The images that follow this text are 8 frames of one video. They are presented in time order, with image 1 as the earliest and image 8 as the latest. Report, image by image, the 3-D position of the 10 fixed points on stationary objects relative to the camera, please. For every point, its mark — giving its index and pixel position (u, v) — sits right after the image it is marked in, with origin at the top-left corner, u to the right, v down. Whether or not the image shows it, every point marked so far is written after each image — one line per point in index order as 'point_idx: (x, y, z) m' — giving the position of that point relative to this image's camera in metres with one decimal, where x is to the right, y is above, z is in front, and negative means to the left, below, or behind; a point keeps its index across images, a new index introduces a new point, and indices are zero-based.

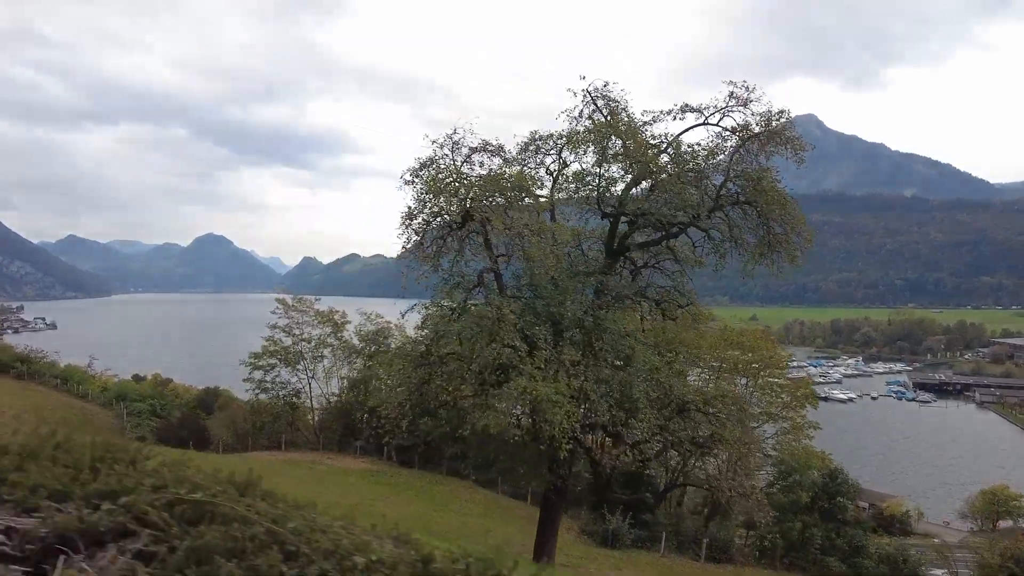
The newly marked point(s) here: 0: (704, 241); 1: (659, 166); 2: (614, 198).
0: (+3.5, +0.8, +10.3) m
1: (+2.6, +1.9, +9.6) m
2: (+1.8, +1.6, +10.2) m
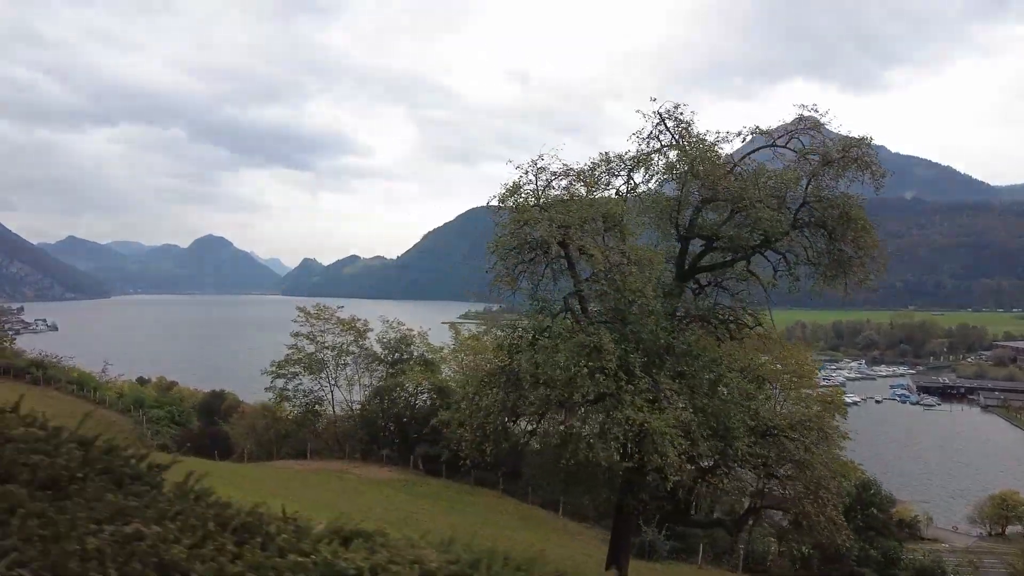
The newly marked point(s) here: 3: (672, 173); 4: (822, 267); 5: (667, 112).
0: (+4.7, +0.4, +10.3) m
1: (+3.8, +1.5, +9.6) m
2: (+3.1, +1.2, +10.2) m
3: (+3.2, +2.2, +11.1) m
4: (+5.2, +0.4, +9.8) m
5: (+3.1, +3.3, +11.1) m
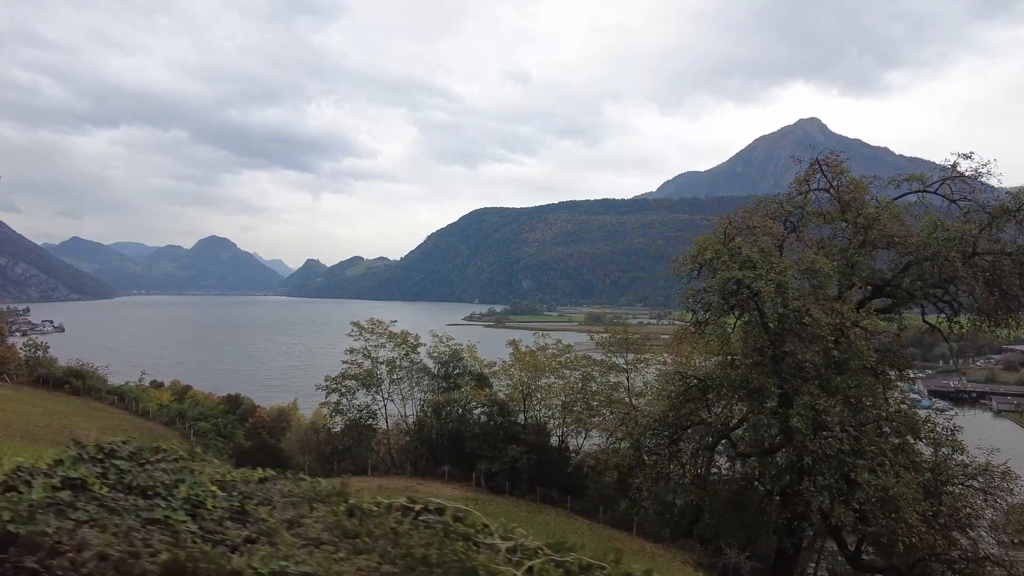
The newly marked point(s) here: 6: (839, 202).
0: (+7.6, -0.4, +10.4) m
1: (+6.7, +0.7, +9.7) m
2: (+6.0, +0.4, +10.3) m
3: (+6.1, +1.3, +11.2) m
4: (+8.1, -0.5, +9.9) m
5: (+6.0, +2.4, +11.2) m
6: (+6.1, +1.6, +10.9) m
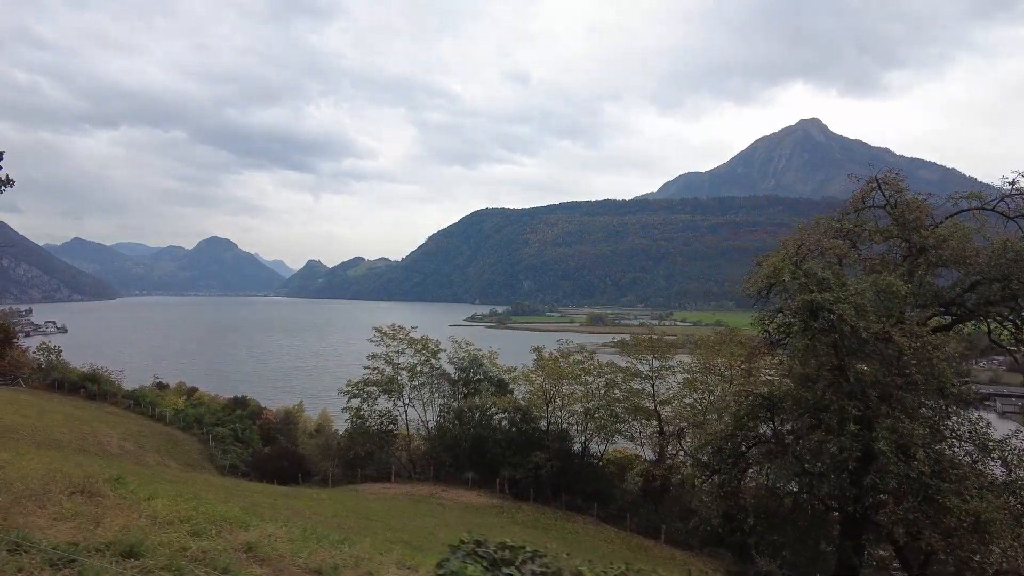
0: (+8.8, -0.7, +10.5) m
1: (+7.9, +0.4, +9.8) m
2: (+7.1, 0.0, +10.4) m
3: (+7.2, +1.0, +11.3) m
4: (+9.2, -0.8, +10.0) m
5: (+7.1, +2.1, +11.2) m
6: (+7.2, +1.3, +11.0) m
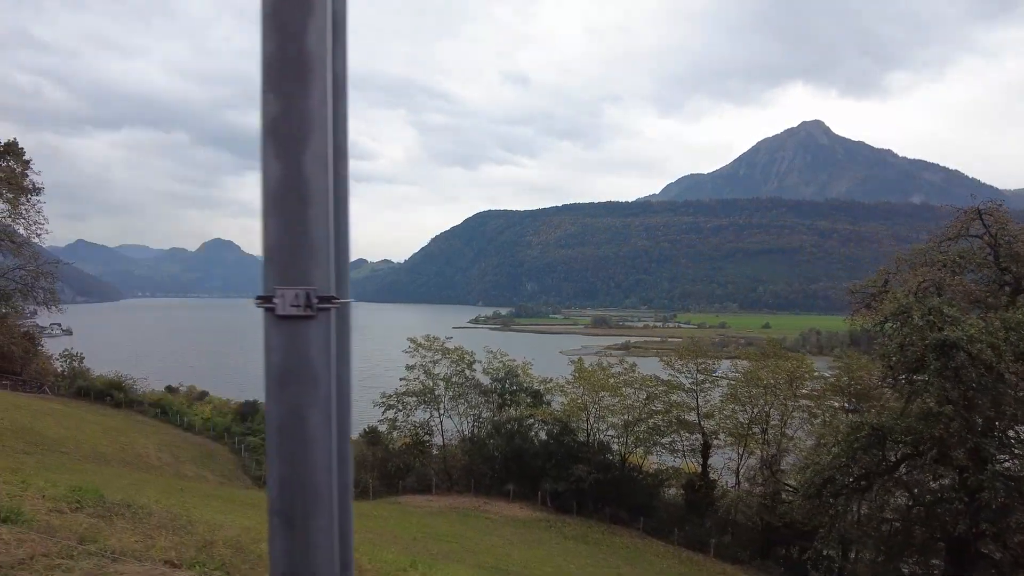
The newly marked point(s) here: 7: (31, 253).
0: (+10.7, -1.3, +10.5) m
1: (+9.8, -0.2, +9.8) m
2: (+9.1, -0.5, +10.4) m
3: (+9.2, +0.5, +11.3) m
4: (+11.2, -1.3, +10.0) m
5: (+9.0, +1.6, +11.3) m
6: (+9.2, +0.7, +11.0) m
7: (-15.6, +1.2, +19.2) m
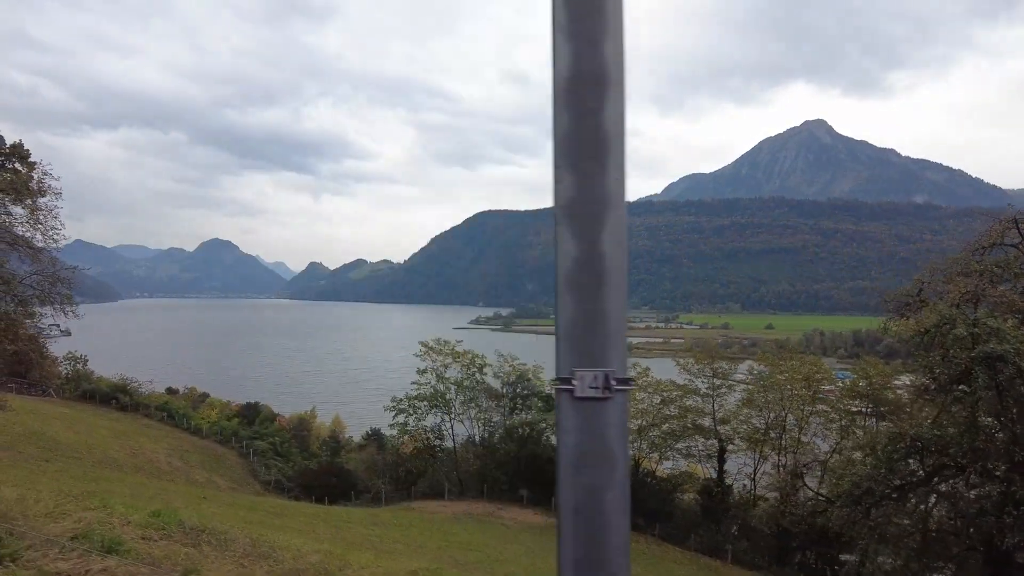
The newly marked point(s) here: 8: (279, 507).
0: (+11.4, -1.5, +10.3) m
1: (+10.5, -0.3, +9.6) m
2: (+9.7, -0.7, +10.2) m
3: (+9.8, +0.3, +11.1) m
4: (+11.8, -1.5, +9.8) m
5: (+9.7, +1.4, +11.1) m
6: (+9.8, +0.6, +10.8) m
7: (-14.9, +1.0, +19.0) m
8: (-7.9, -7.4, +20.0) m
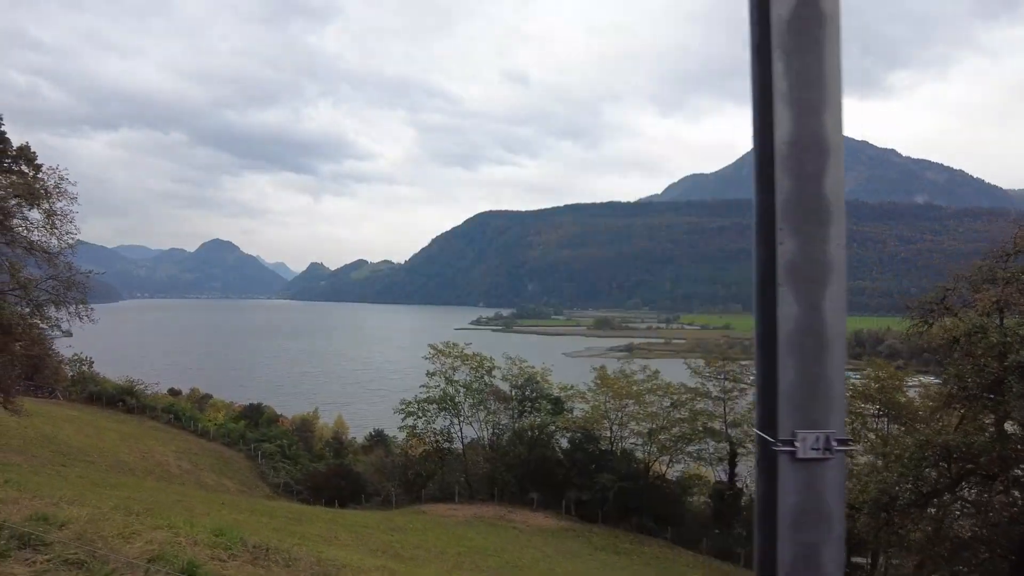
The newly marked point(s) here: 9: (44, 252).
0: (+11.9, -1.6, +10.3) m
1: (+11.0, -0.5, +9.6) m
2: (+10.2, -0.8, +10.2) m
3: (+10.3, +0.1, +11.1) m
4: (+12.3, -1.7, +9.8) m
5: (+10.2, +1.2, +11.1) m
6: (+10.3, +0.4, +10.8) m
7: (-14.4, +0.8, +19.0) m
8: (-7.4, -7.6, +20.0) m
9: (-14.5, +1.1, +18.2) m
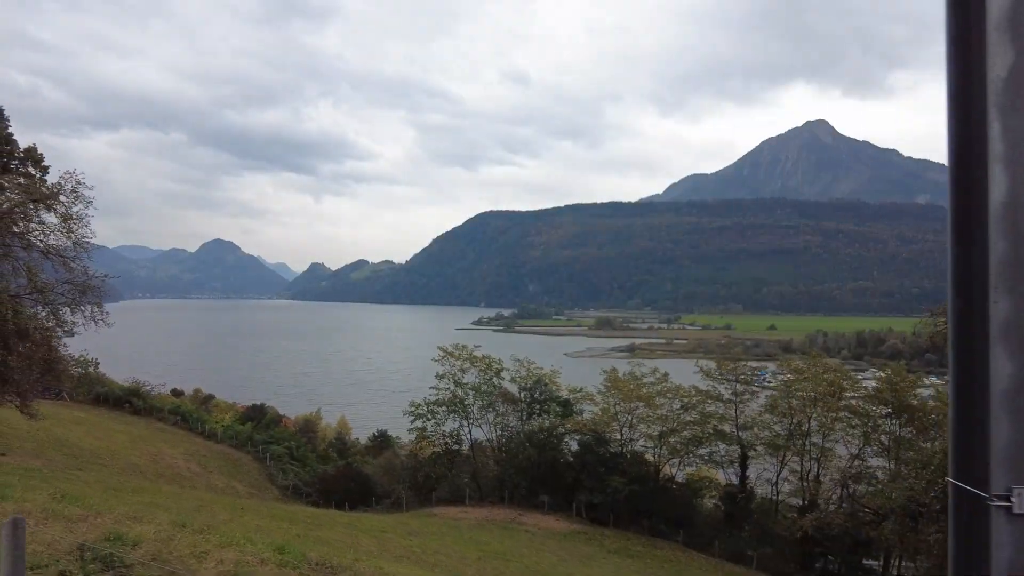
0: (+12.3, -1.7, +10.3) m
1: (+11.5, -0.6, +9.6) m
2: (+10.7, -1.0, +10.2) m
3: (+10.8, 0.0, +11.1) m
4: (+12.8, -1.8, +9.8) m
5: (+10.7, +1.1, +11.1) m
6: (+10.8, +0.3, +10.8) m
7: (-14.0, +0.7, +19.0) m
8: (-6.9, -7.7, +20.0) m
9: (-14.0, +1.0, +18.2) m
